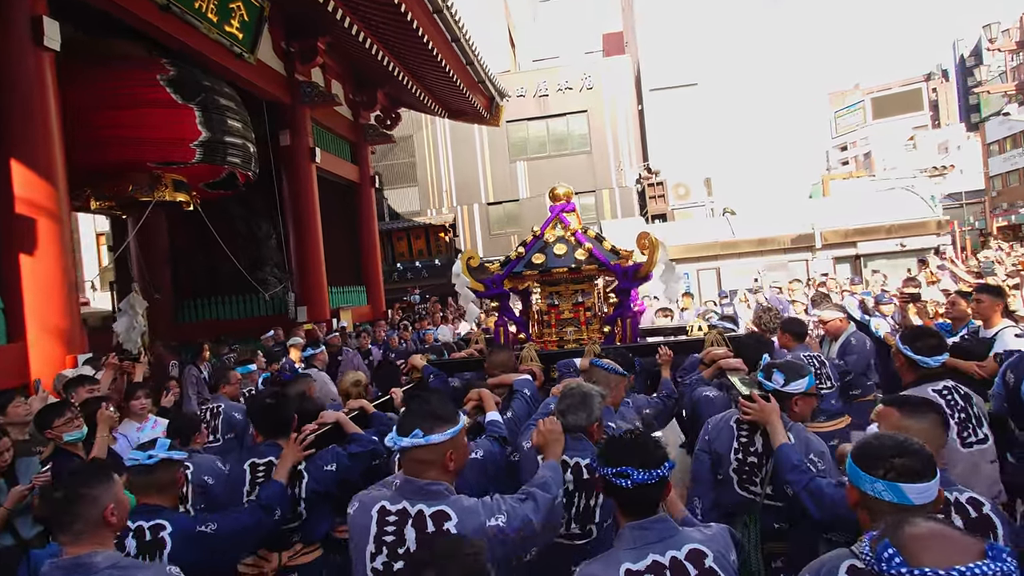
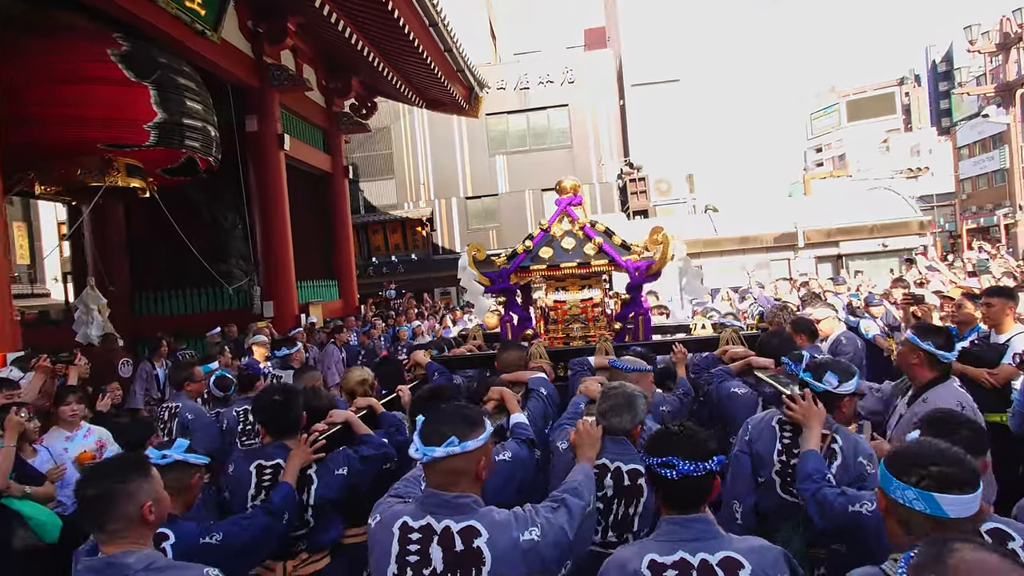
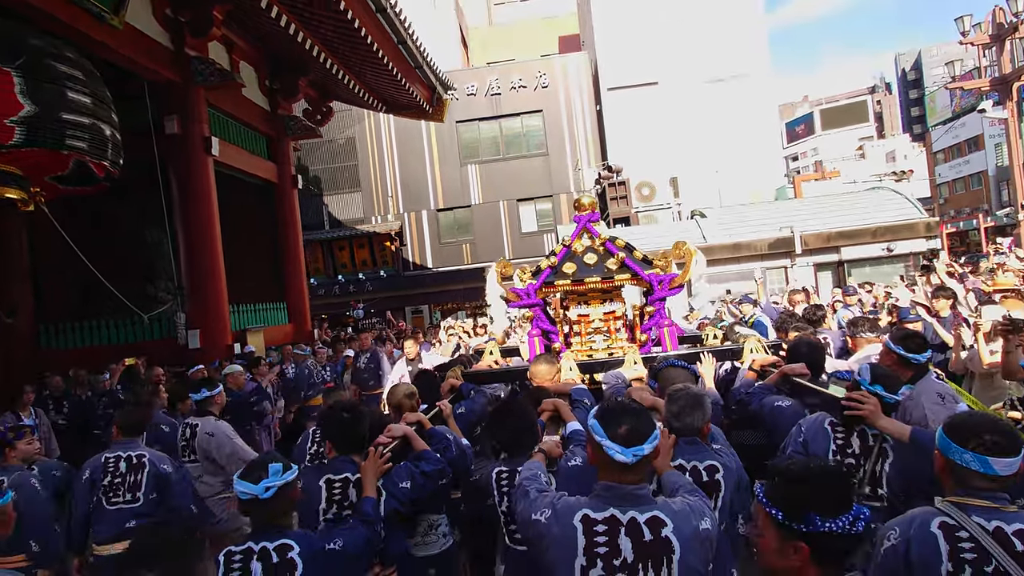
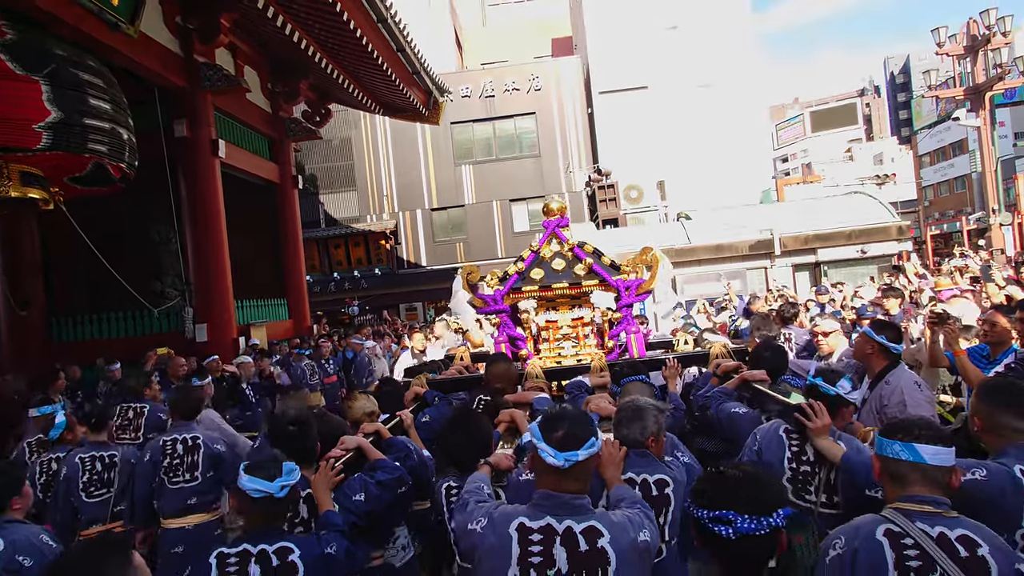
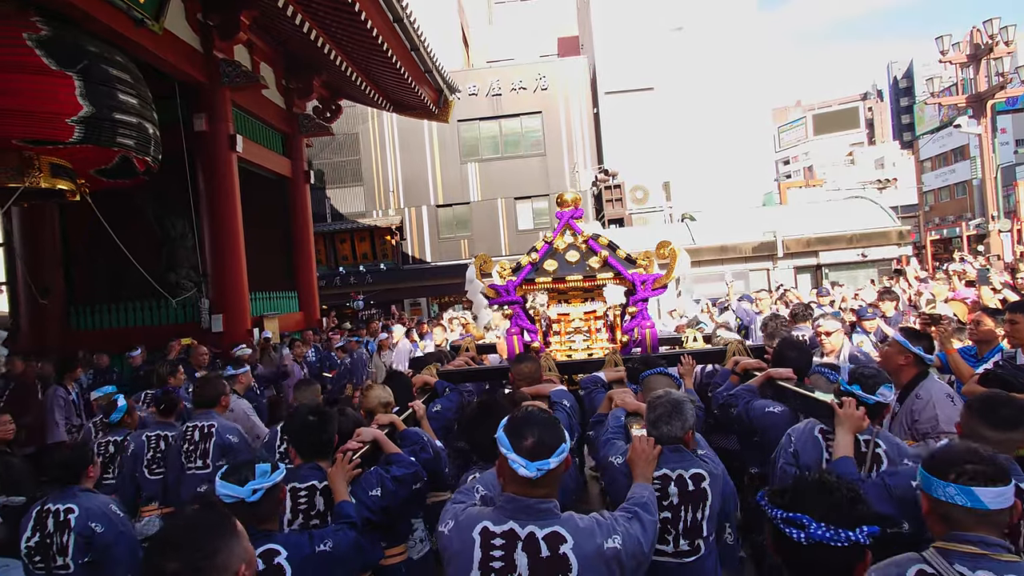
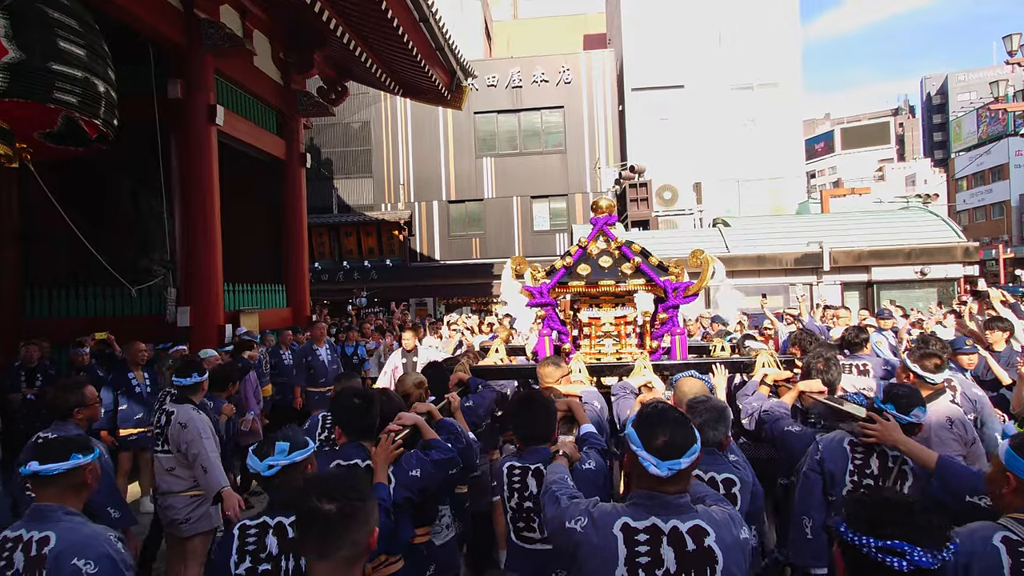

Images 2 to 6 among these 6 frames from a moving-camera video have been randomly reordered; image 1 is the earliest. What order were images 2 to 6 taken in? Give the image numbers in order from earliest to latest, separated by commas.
2, 5, 4, 3, 6
